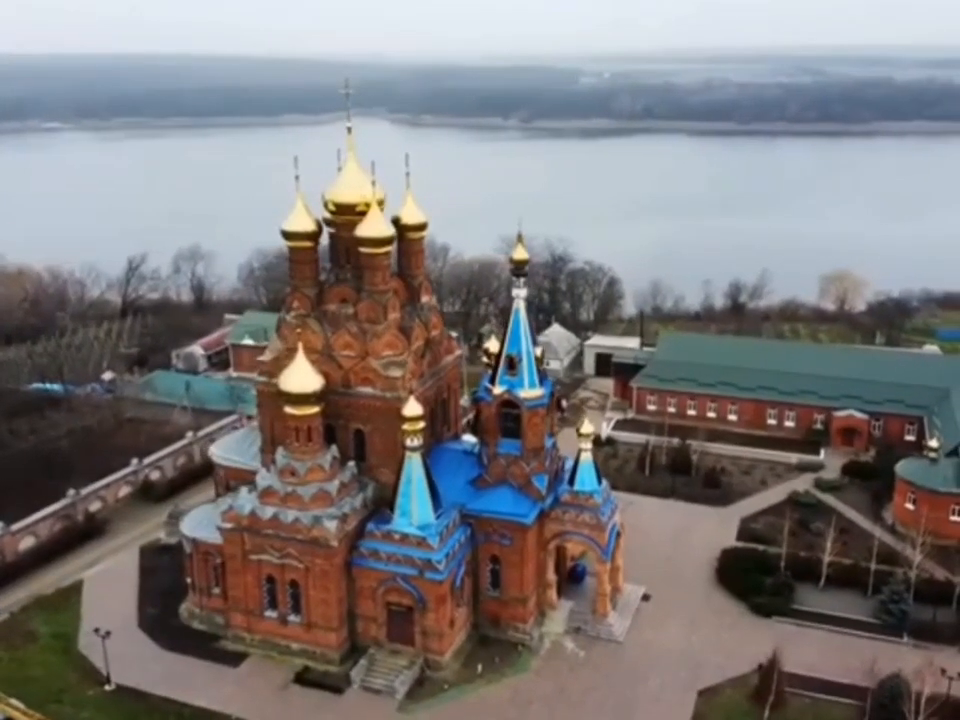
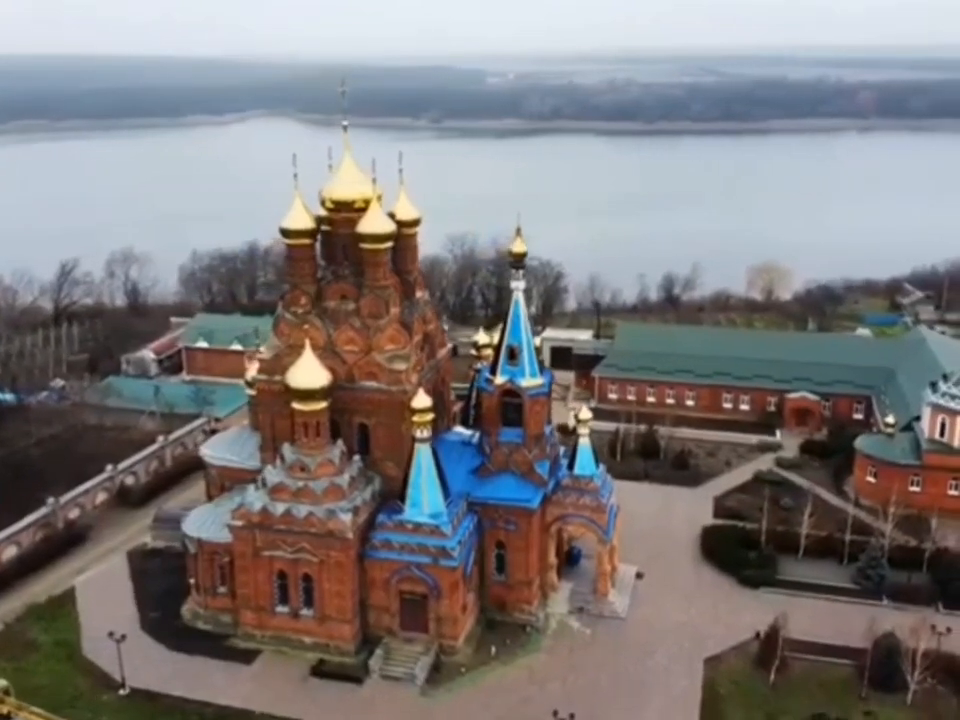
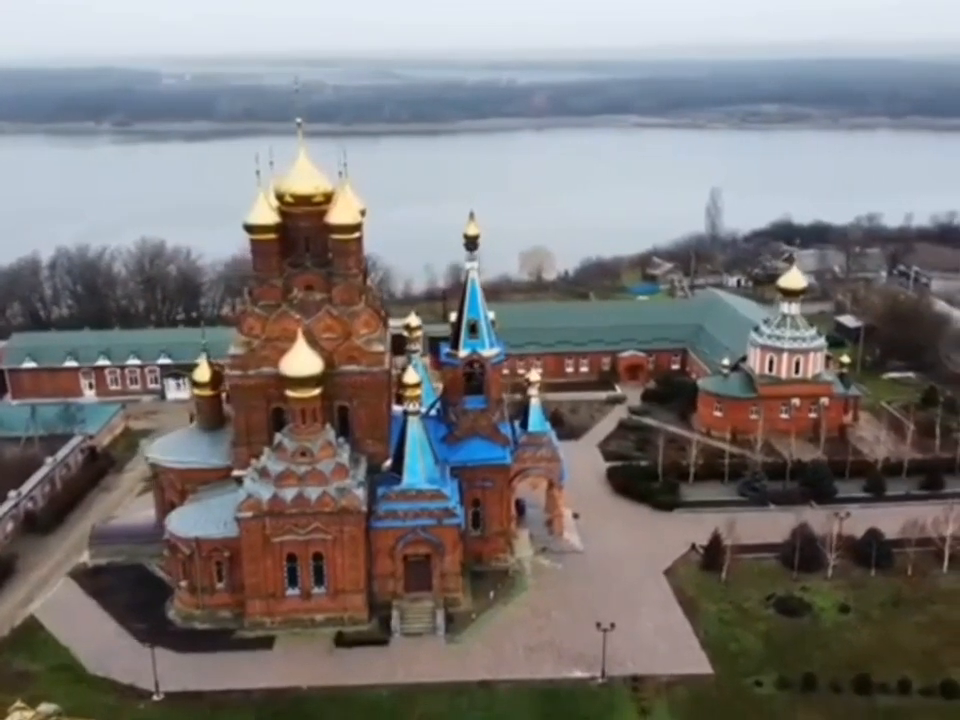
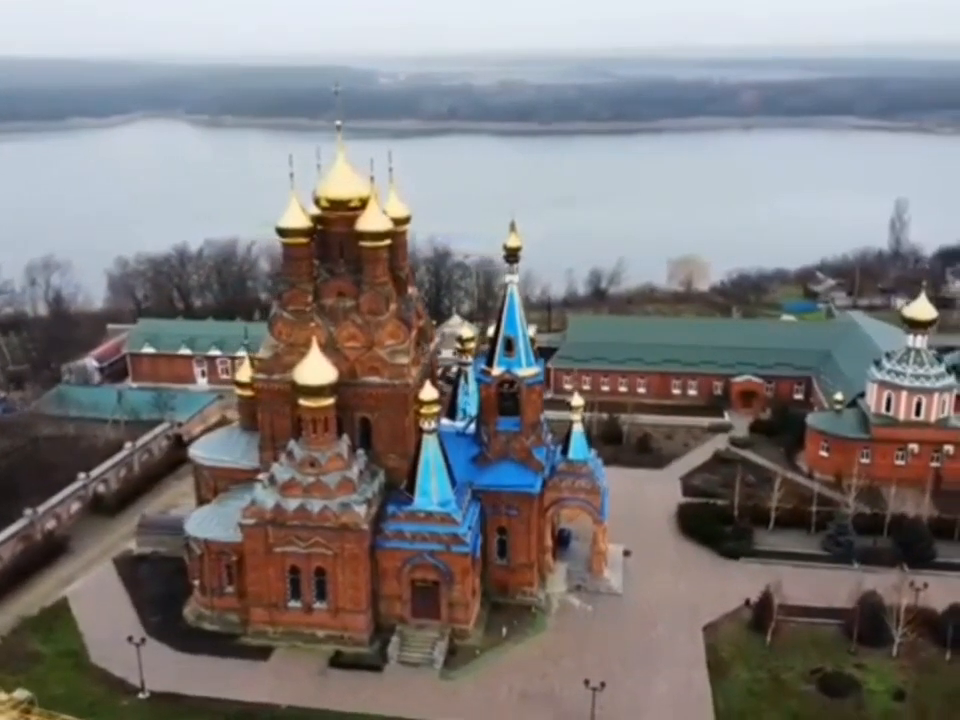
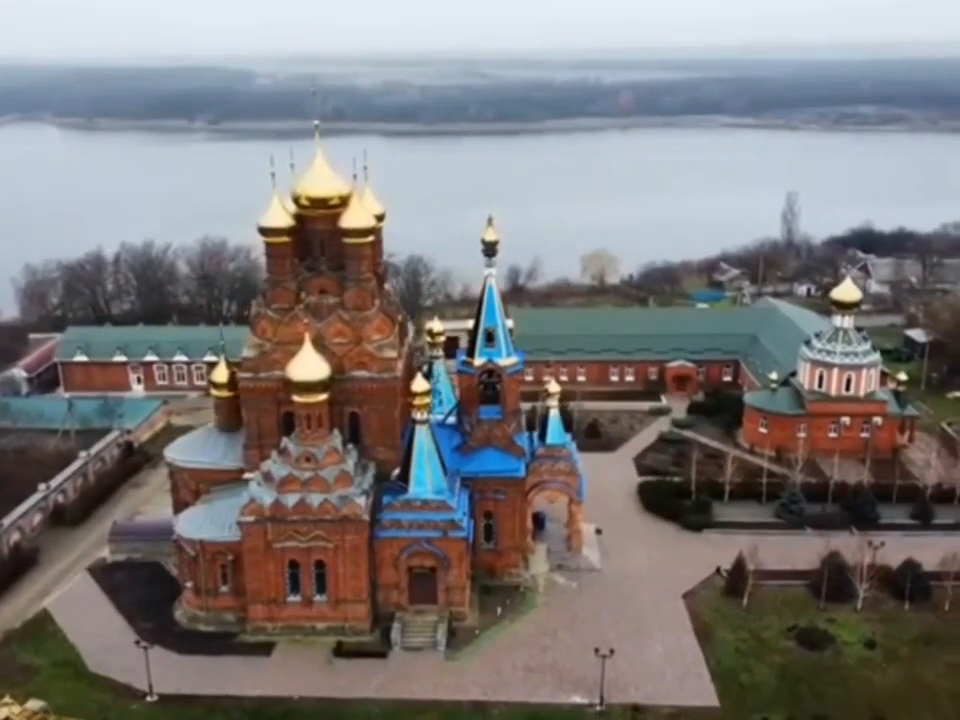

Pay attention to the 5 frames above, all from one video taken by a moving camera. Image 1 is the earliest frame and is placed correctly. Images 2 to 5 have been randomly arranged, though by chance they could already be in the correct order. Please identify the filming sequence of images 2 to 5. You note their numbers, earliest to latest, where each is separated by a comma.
2, 4, 5, 3
